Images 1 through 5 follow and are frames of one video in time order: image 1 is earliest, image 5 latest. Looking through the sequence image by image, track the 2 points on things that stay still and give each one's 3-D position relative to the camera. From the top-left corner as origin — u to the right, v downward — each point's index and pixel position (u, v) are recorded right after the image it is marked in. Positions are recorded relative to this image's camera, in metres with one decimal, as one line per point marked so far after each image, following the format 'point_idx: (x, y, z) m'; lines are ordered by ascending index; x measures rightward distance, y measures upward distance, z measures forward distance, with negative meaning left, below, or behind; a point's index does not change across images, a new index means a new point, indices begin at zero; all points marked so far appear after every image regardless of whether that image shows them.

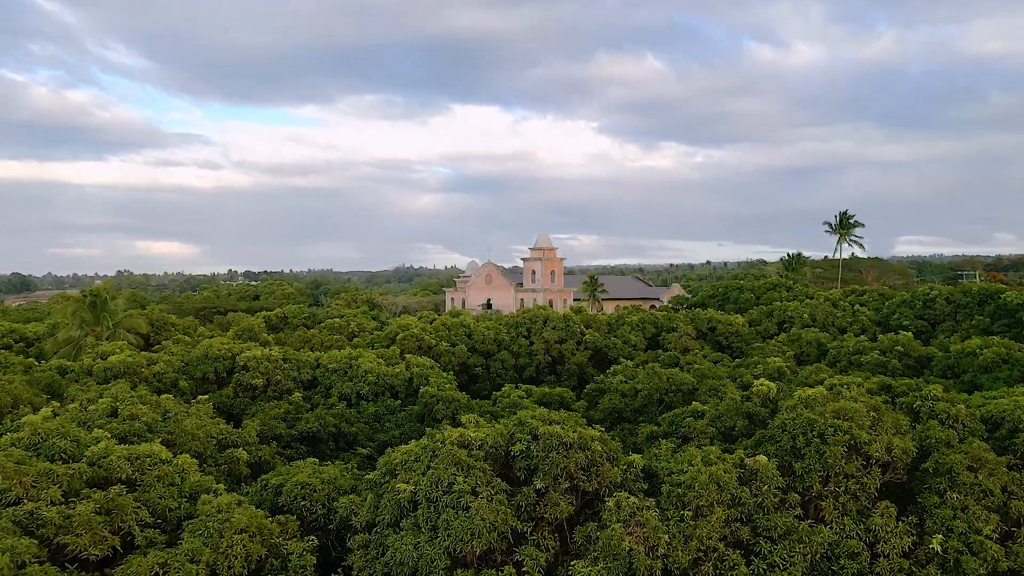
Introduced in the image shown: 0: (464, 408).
0: (-1.2, -2.9, +18.5) m
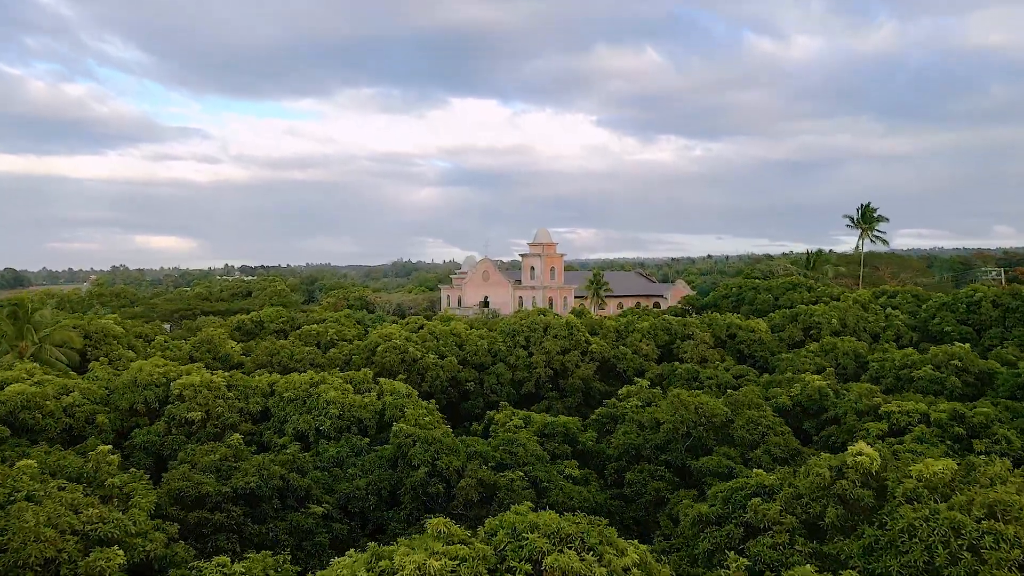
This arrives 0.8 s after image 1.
0: (-1.3, -3.2, +14.9) m
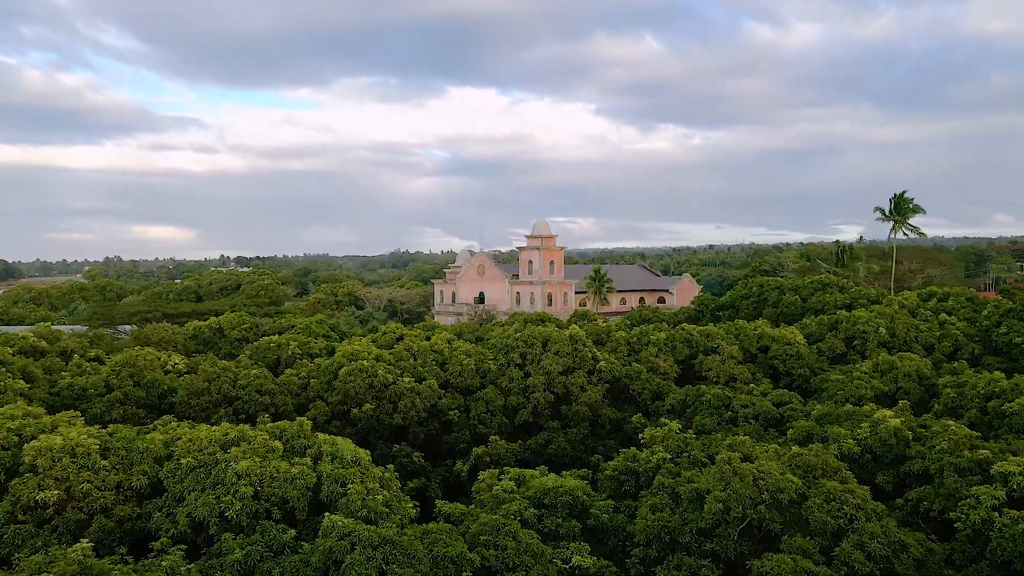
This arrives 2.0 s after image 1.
0: (-1.5, -3.6, +10.3) m
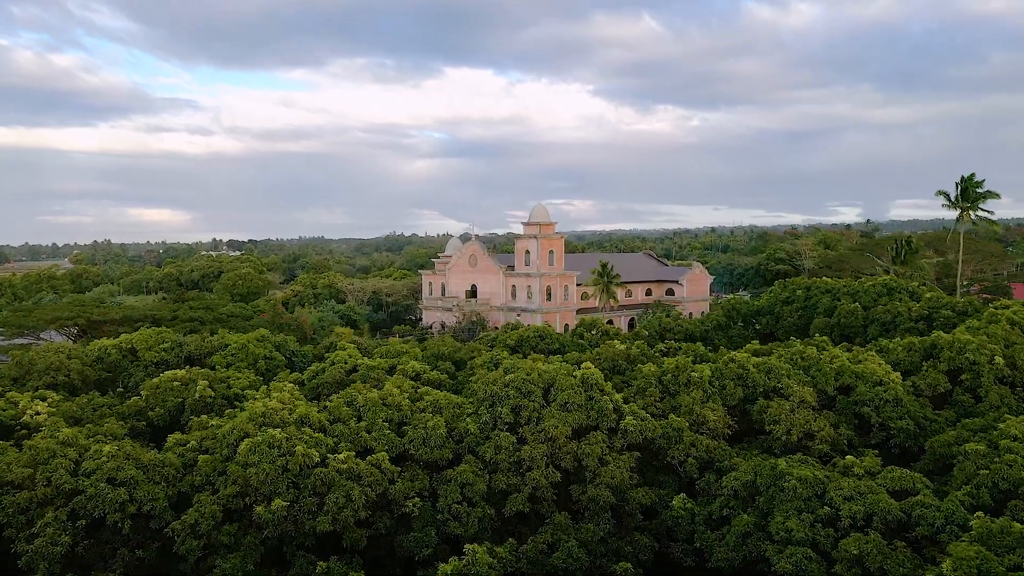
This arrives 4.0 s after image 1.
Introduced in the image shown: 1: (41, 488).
0: (-1.7, -4.4, +3.1) m
1: (-8.2, -3.5, +13.3) m
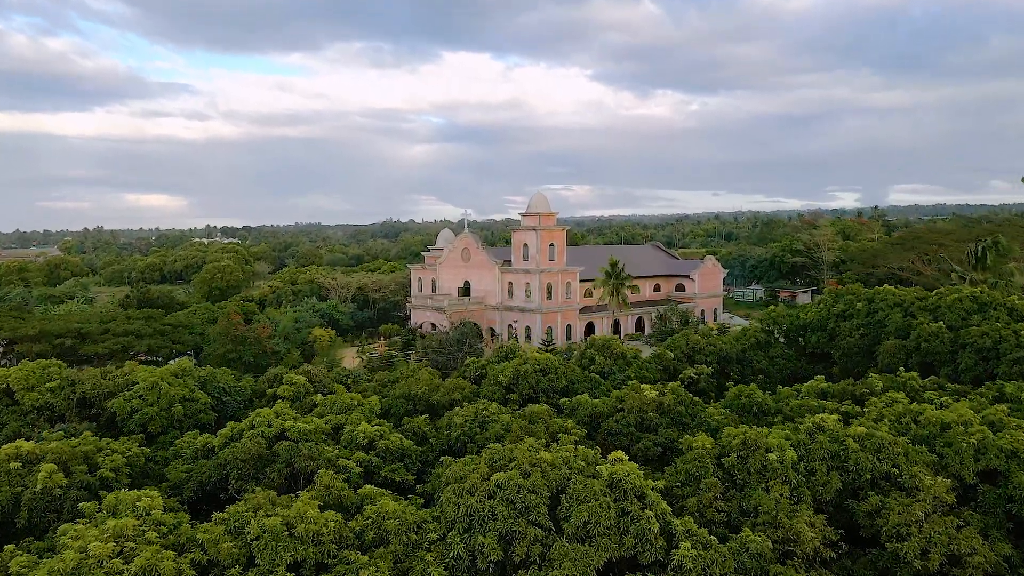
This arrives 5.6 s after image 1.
0: (-1.8, -5.4, -3.1) m
1: (-8.4, -4.3, +7.1) m
